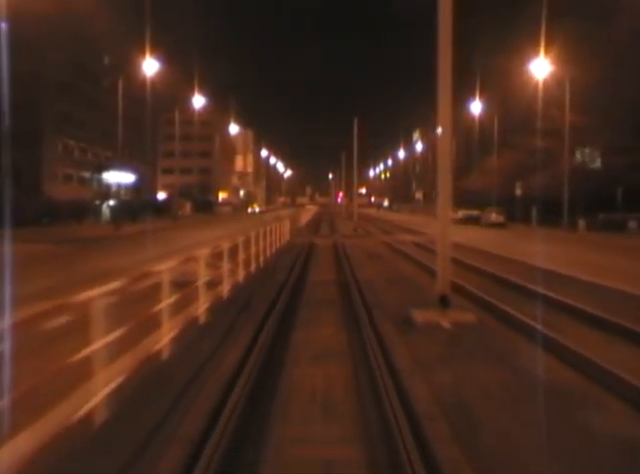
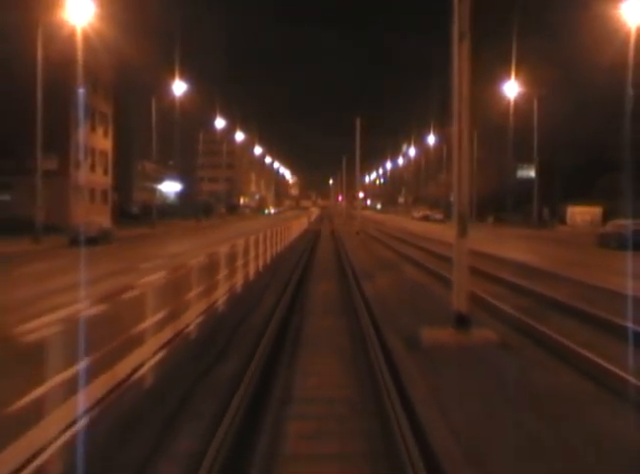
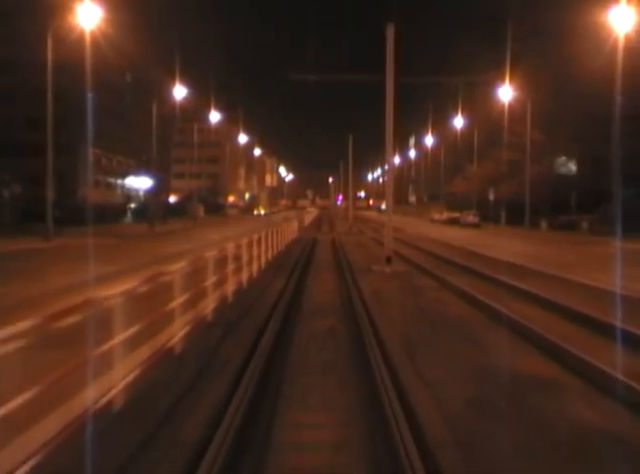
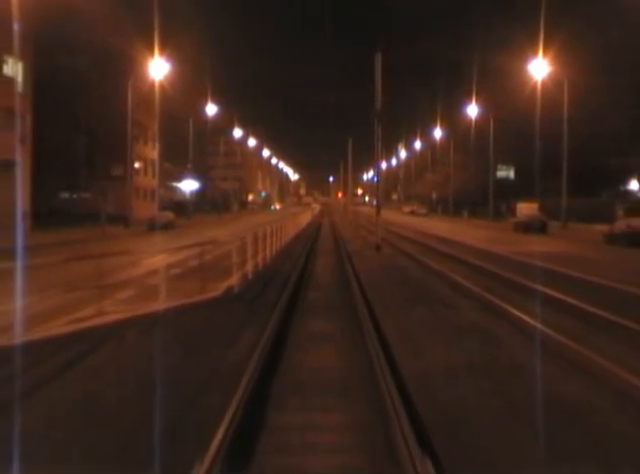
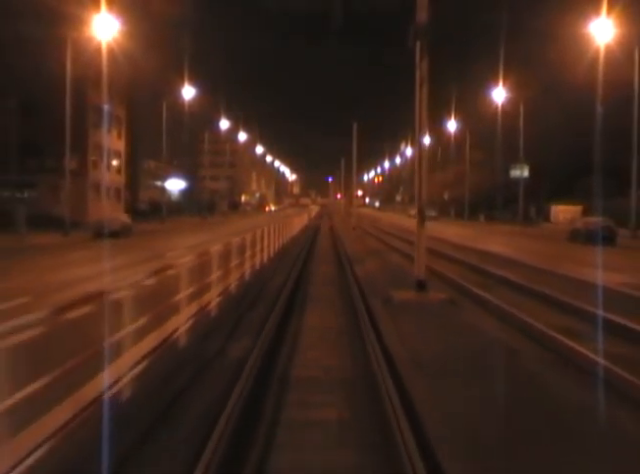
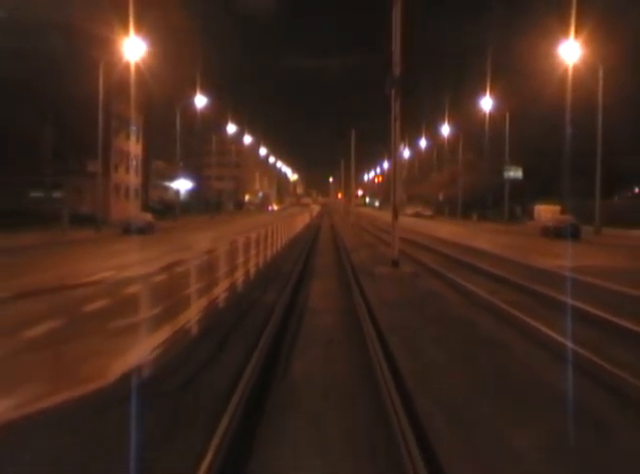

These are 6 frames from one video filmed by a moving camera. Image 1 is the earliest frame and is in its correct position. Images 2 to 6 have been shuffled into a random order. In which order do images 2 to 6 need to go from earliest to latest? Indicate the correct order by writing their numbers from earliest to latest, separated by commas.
3, 2, 5, 6, 4
